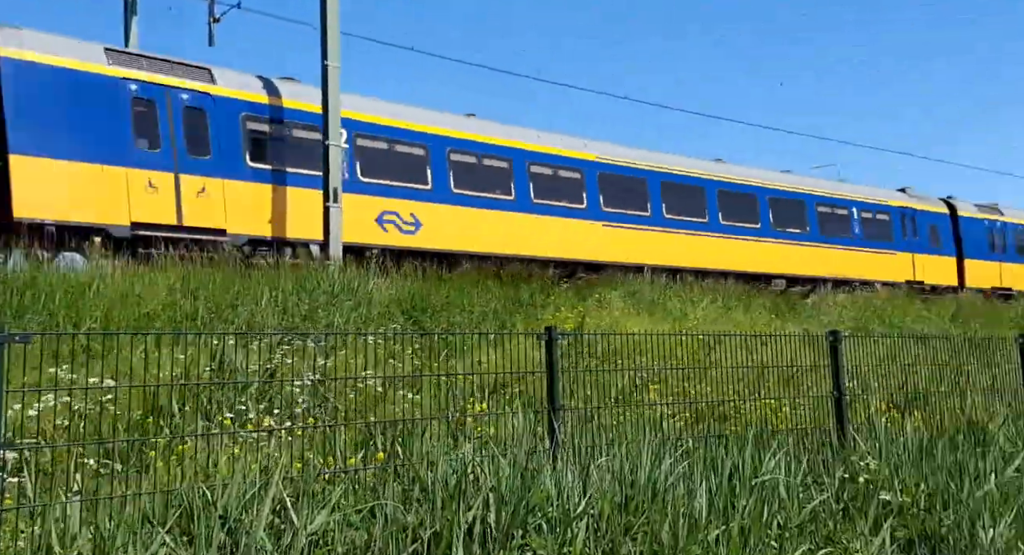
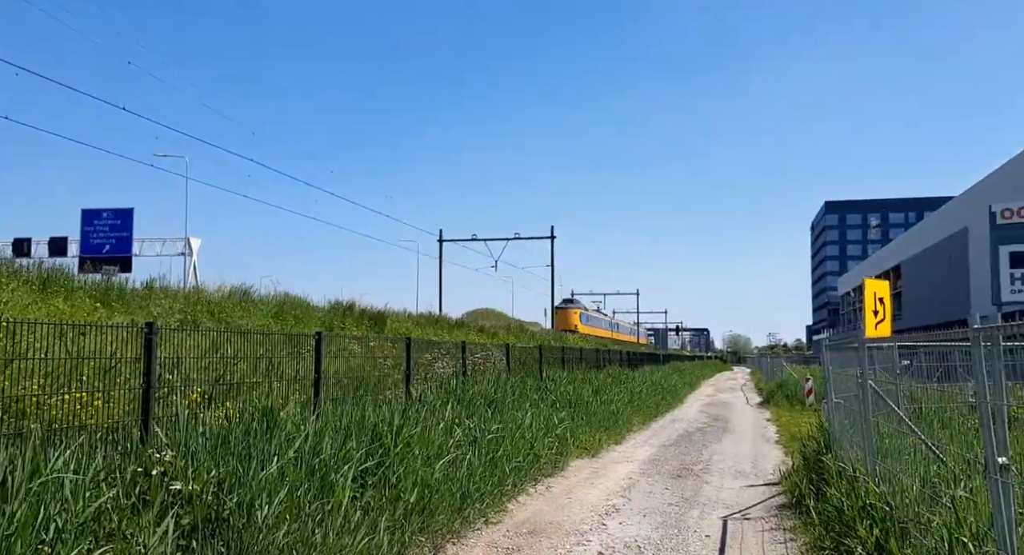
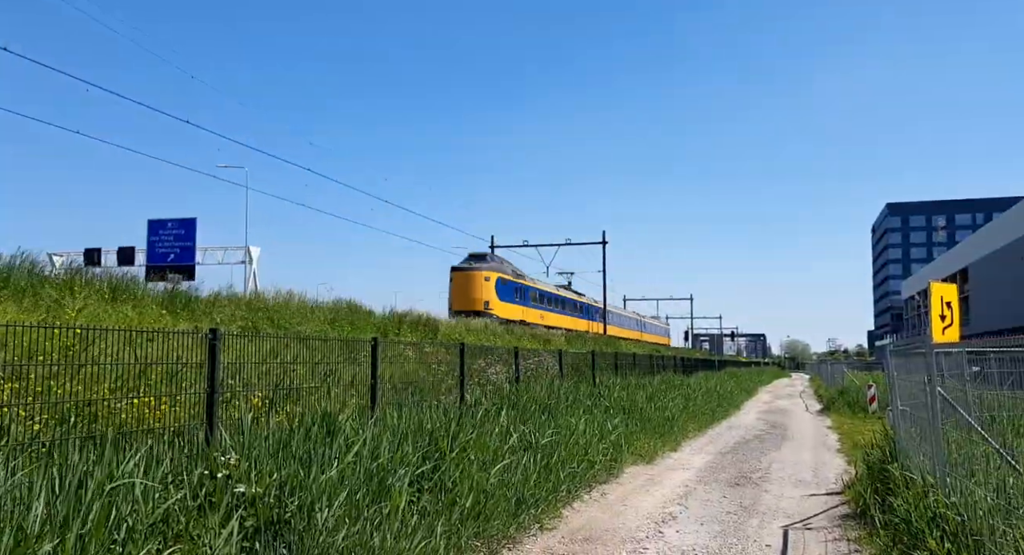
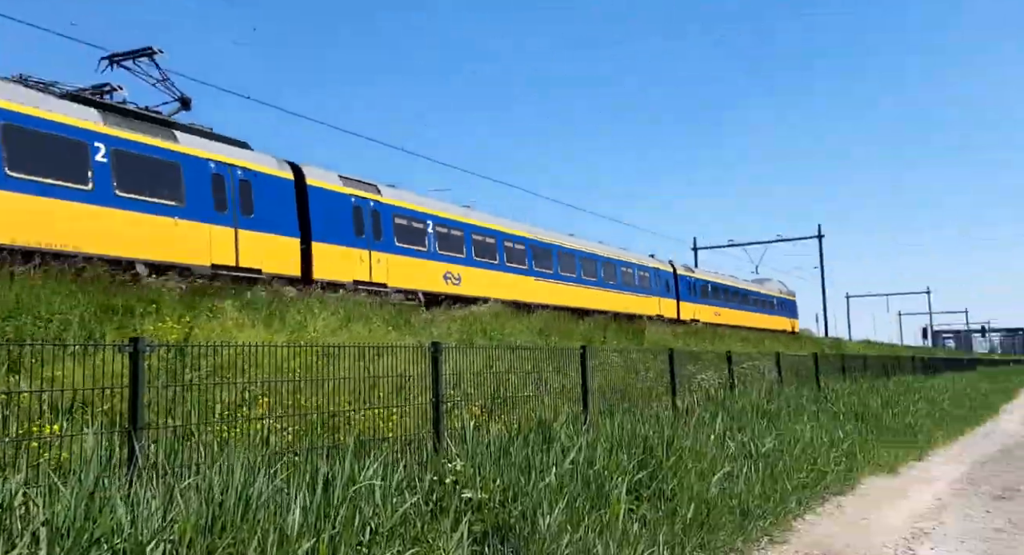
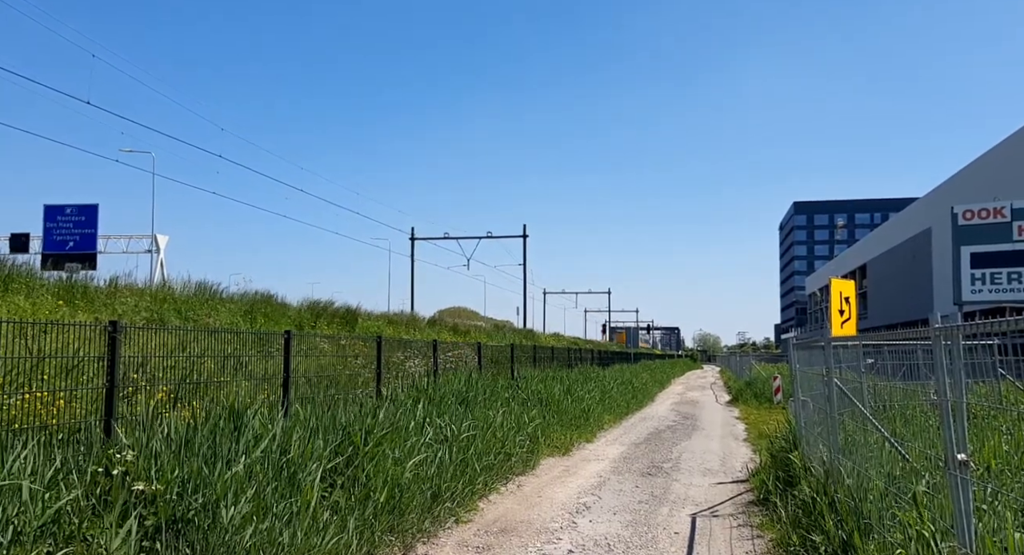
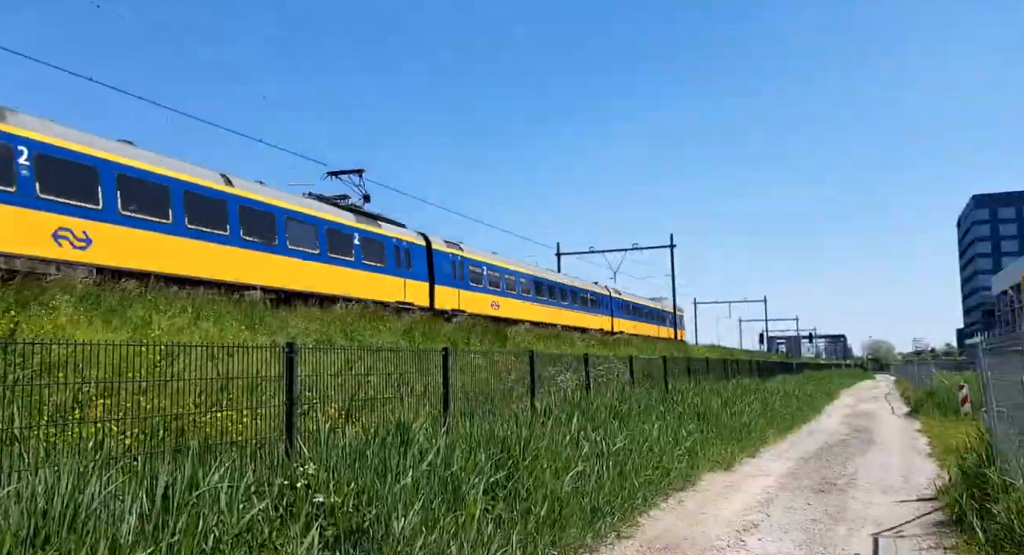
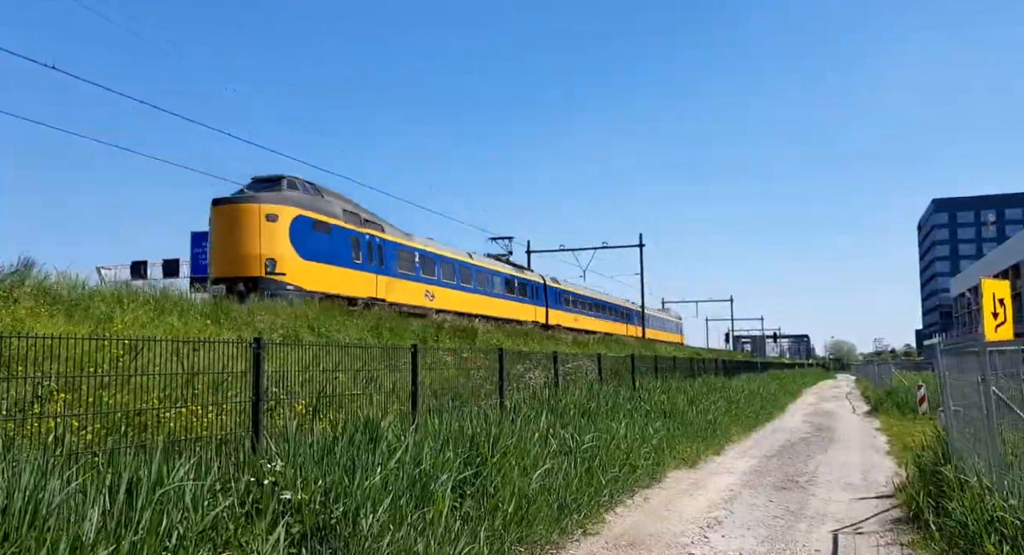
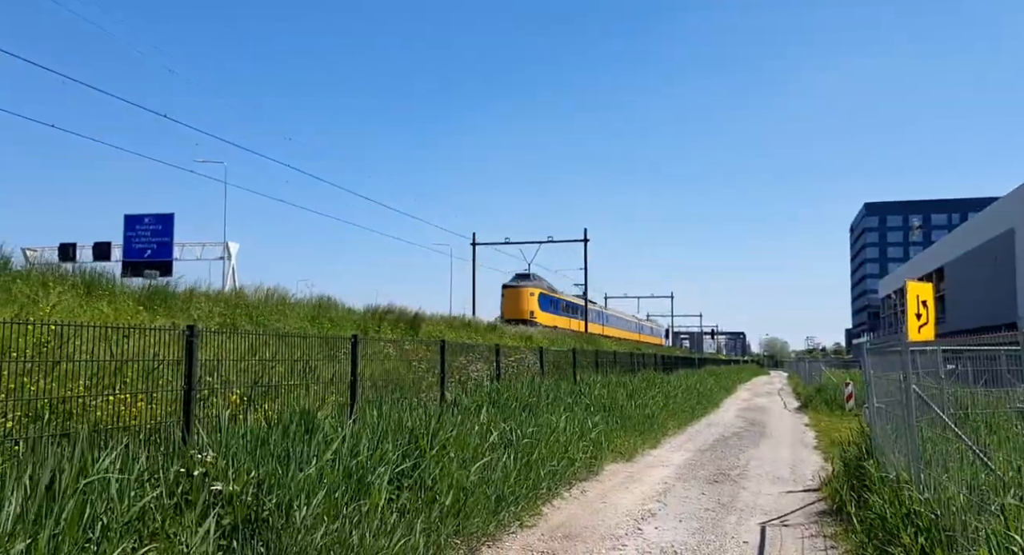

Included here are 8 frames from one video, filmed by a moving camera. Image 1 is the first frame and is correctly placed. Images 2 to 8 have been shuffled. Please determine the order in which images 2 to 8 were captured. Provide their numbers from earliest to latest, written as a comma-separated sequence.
4, 6, 7, 3, 8, 2, 5
